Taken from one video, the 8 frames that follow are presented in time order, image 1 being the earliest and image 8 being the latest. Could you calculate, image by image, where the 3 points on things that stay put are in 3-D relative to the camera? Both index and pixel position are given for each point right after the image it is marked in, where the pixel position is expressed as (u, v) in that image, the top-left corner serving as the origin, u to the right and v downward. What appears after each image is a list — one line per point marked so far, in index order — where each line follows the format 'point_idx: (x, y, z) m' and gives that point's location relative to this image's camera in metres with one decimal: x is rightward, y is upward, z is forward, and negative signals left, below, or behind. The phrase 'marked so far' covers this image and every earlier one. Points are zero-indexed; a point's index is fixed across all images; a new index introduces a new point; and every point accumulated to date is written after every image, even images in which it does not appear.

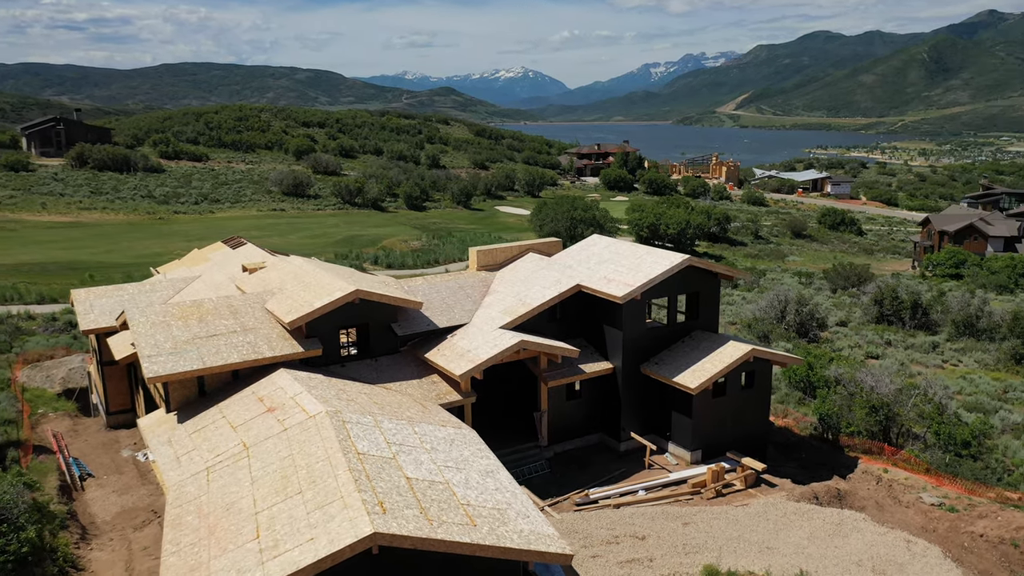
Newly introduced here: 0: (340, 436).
0: (-3.0, -2.6, +14.5) m
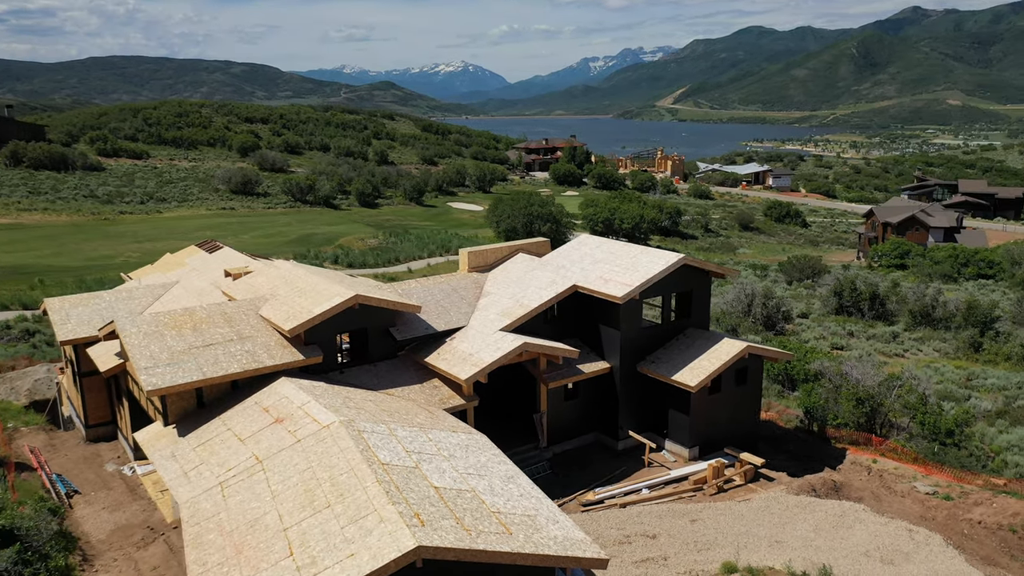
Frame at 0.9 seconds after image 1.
0: (-2.6, -2.7, +14.3) m
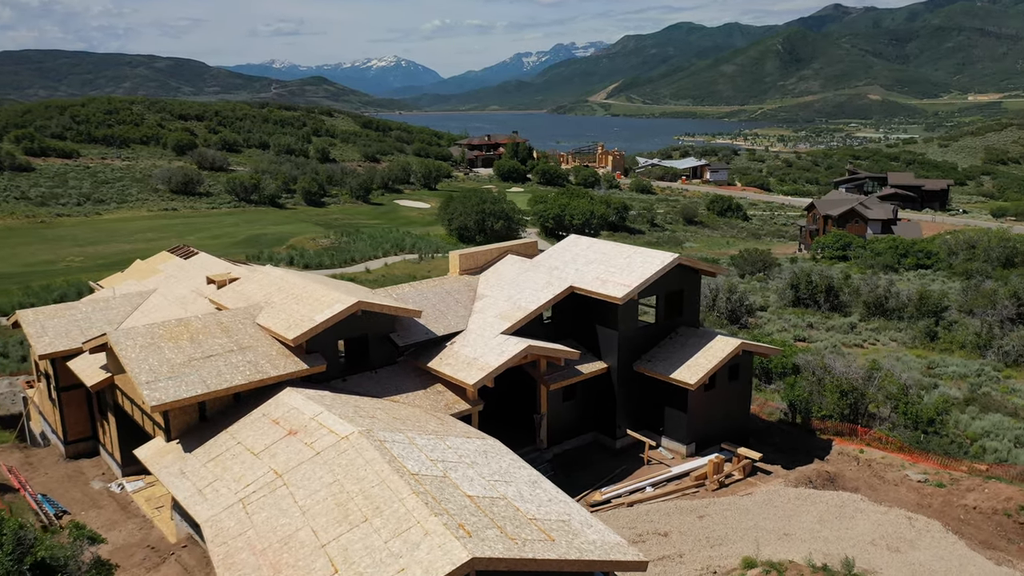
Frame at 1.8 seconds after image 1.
0: (-2.1, -2.9, +14.1) m
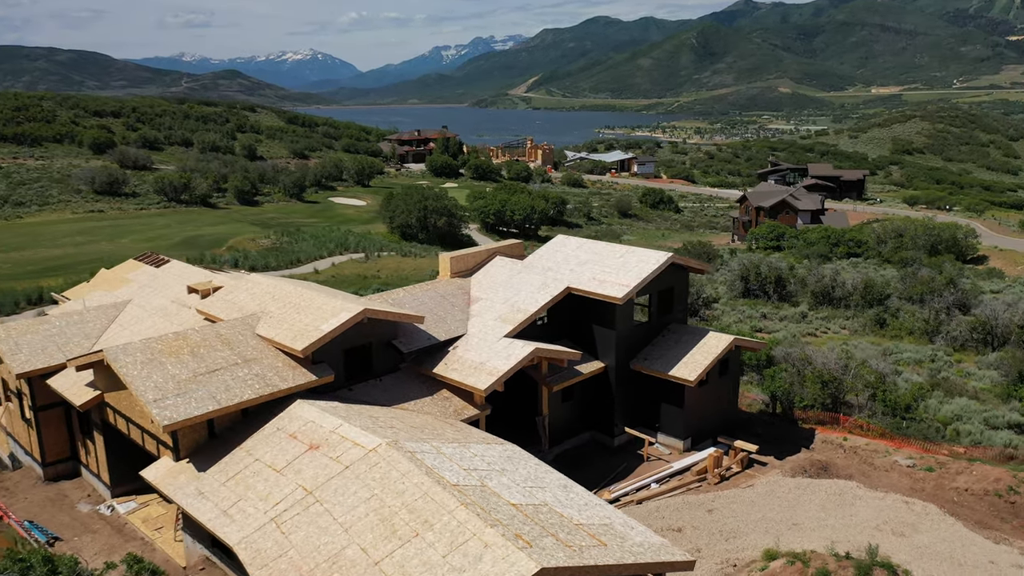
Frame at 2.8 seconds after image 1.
0: (-1.5, -3.0, +13.9) m
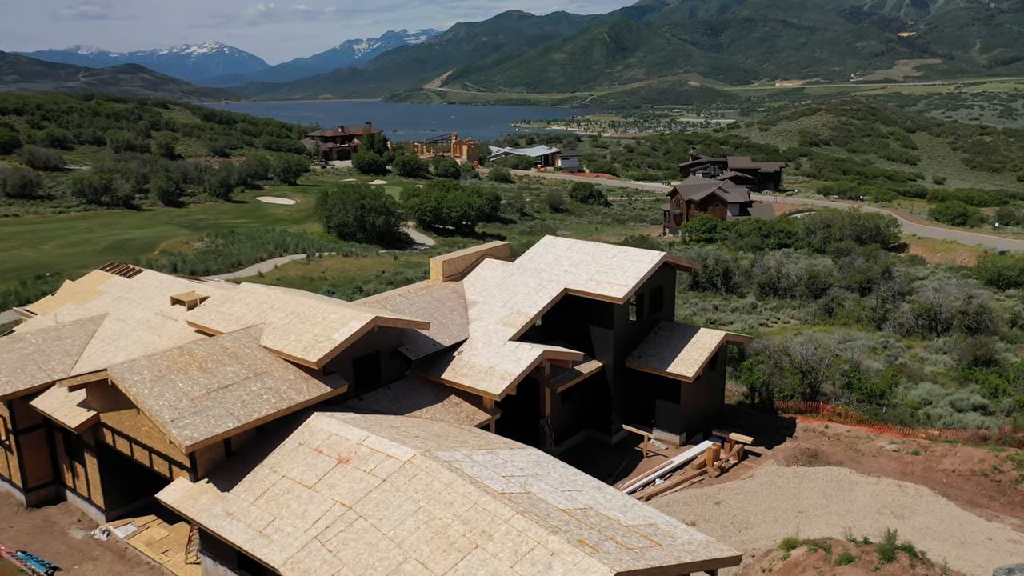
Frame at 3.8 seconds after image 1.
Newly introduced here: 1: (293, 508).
0: (-0.7, -3.2, +13.9) m
1: (-3.7, -3.7, +14.2) m
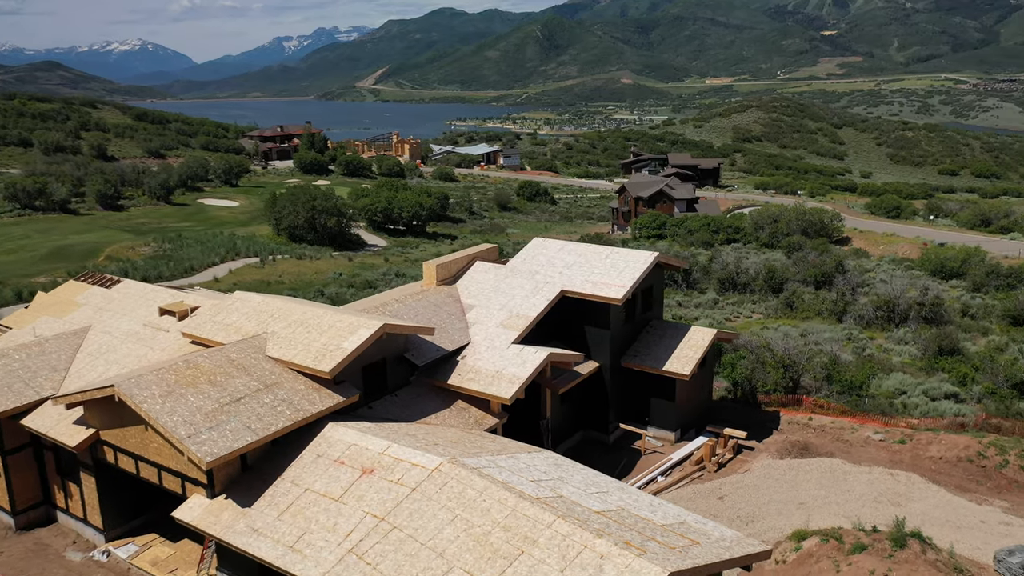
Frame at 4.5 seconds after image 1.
0: (-0.2, -3.3, +13.9) m
1: (-3.2, -3.9, +14.0) m
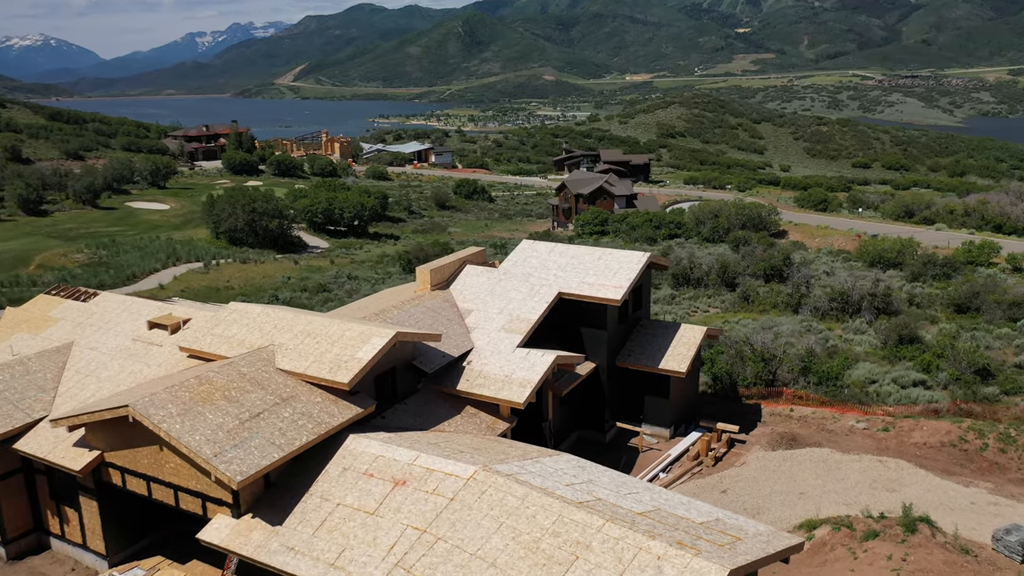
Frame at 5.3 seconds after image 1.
0: (+0.5, -3.4, +13.9) m
1: (-2.5, -4.1, +13.7) m
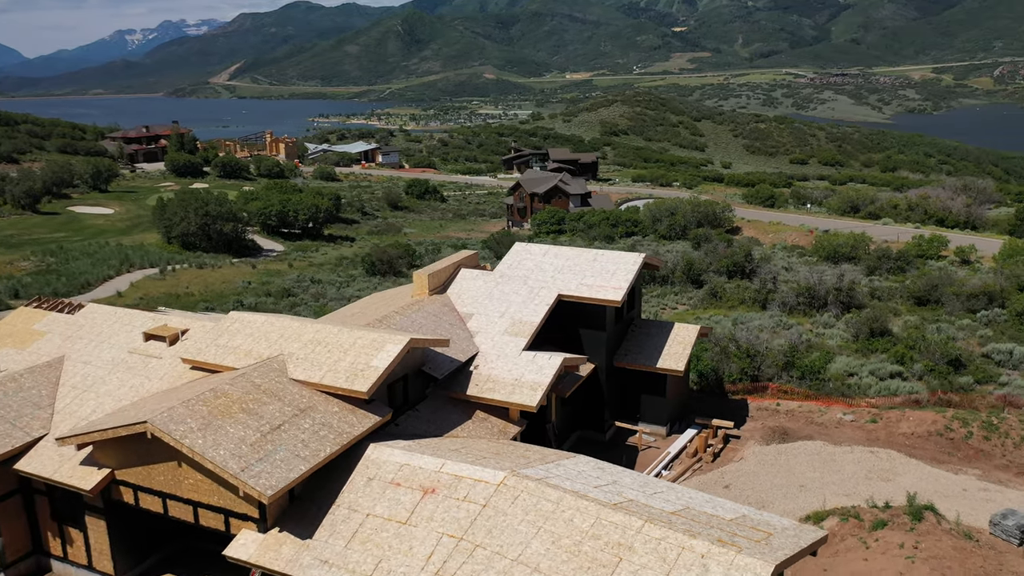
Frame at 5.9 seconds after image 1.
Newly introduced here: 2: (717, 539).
0: (+1.0, -3.5, +14.0) m
1: (-1.9, -4.2, +13.6) m
2: (+3.1, -3.9, +12.8) m
